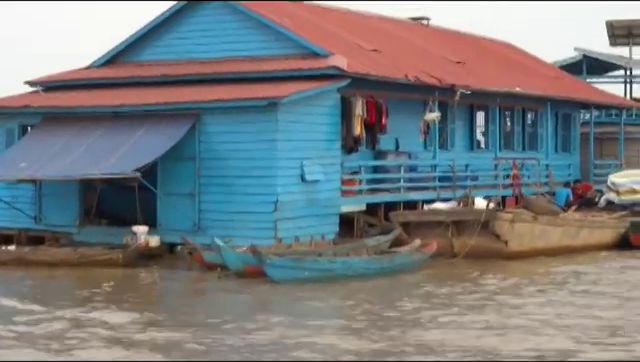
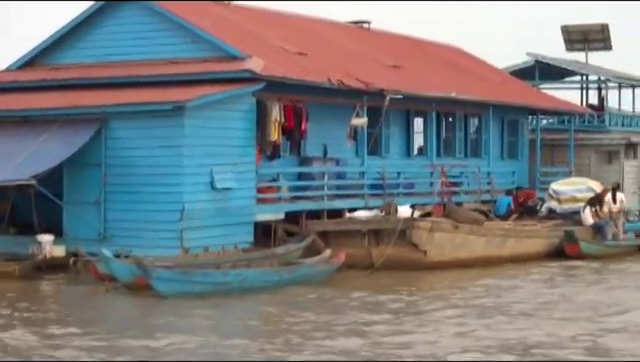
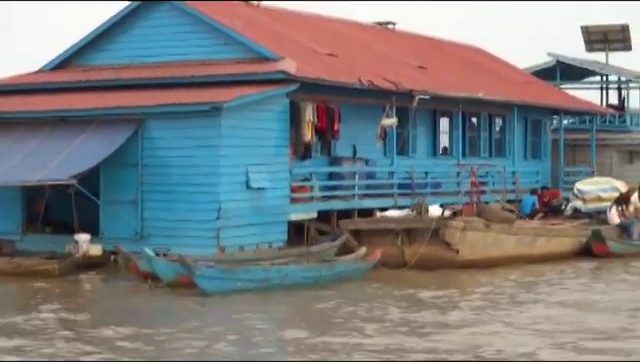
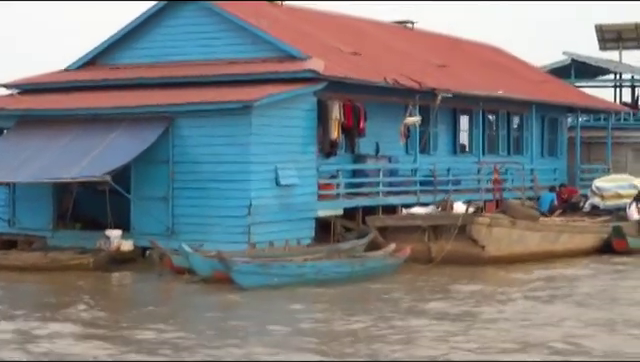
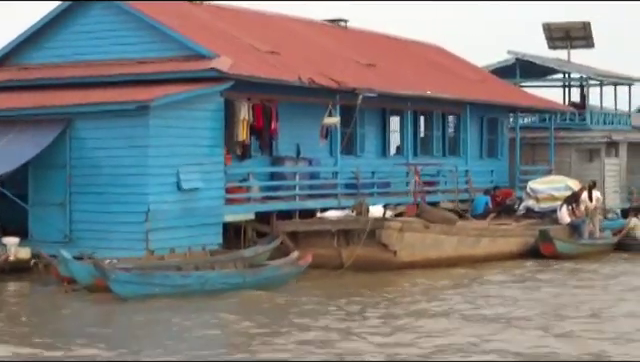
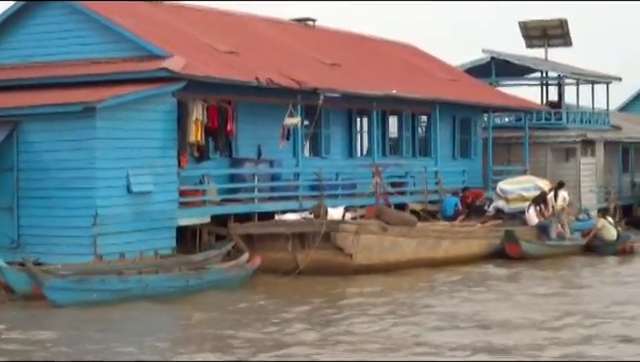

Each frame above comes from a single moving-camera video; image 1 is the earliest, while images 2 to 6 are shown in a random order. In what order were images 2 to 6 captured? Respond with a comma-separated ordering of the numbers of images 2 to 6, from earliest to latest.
4, 3, 2, 5, 6
